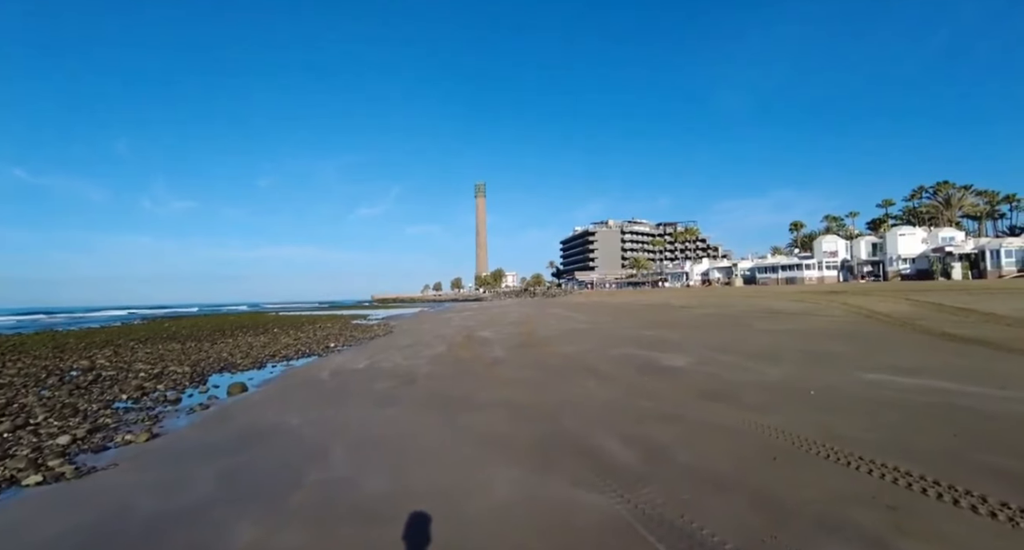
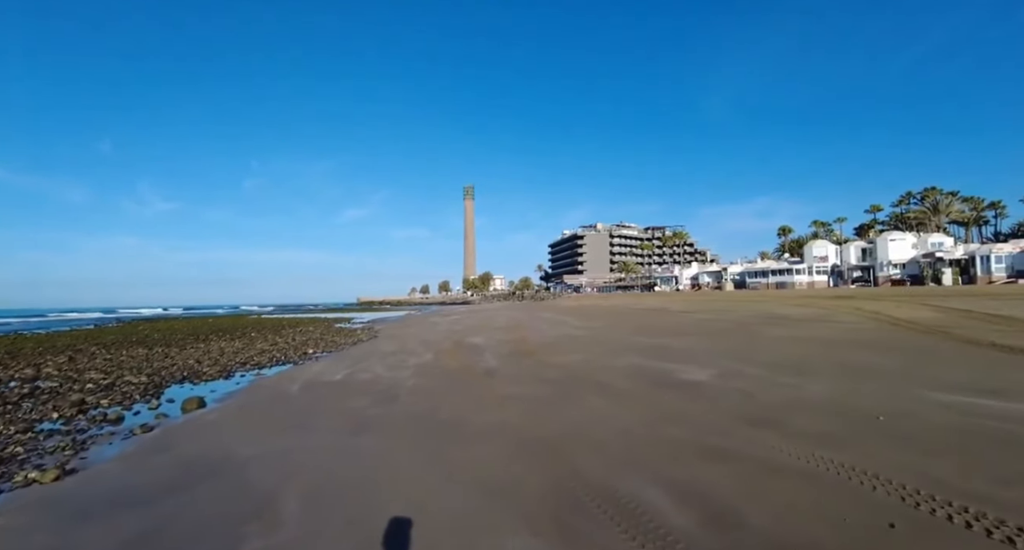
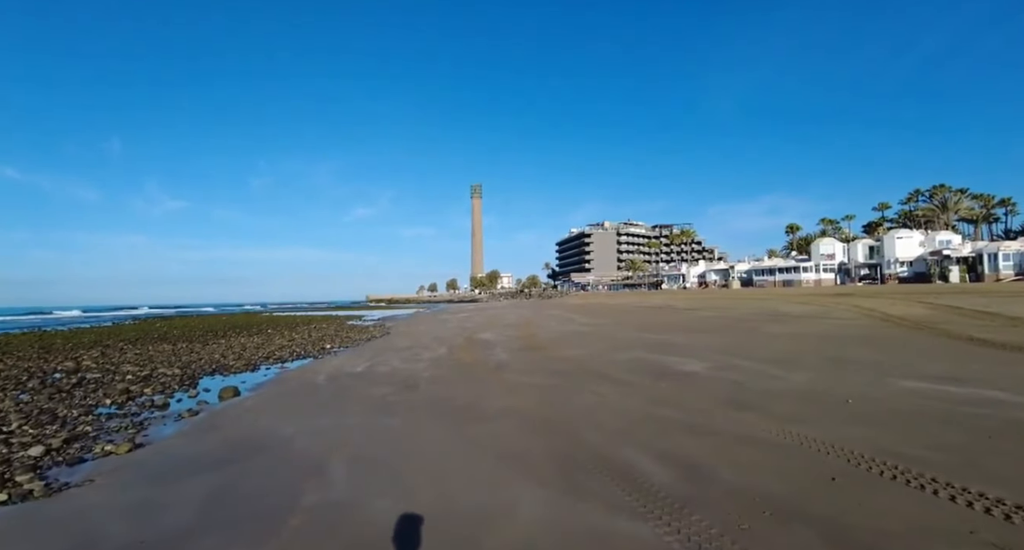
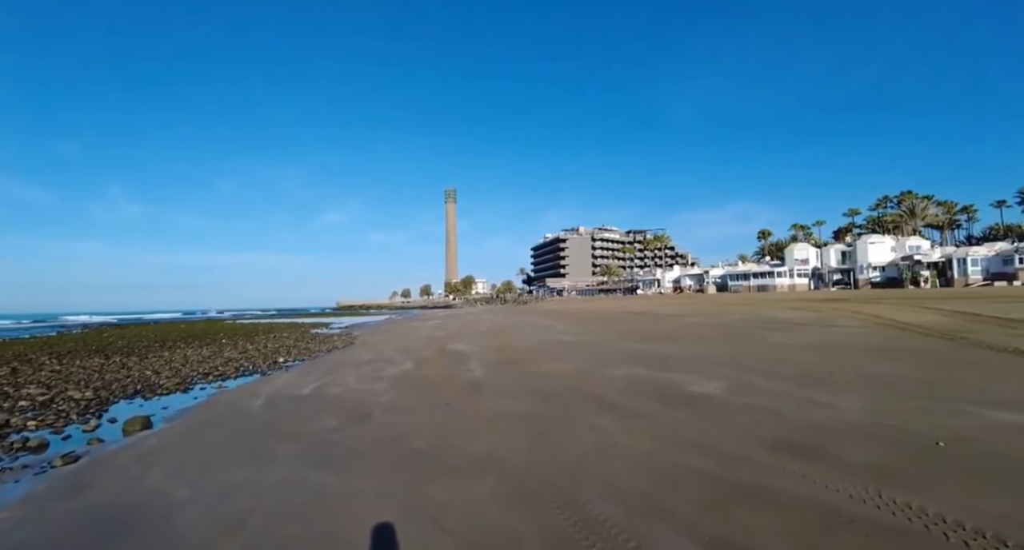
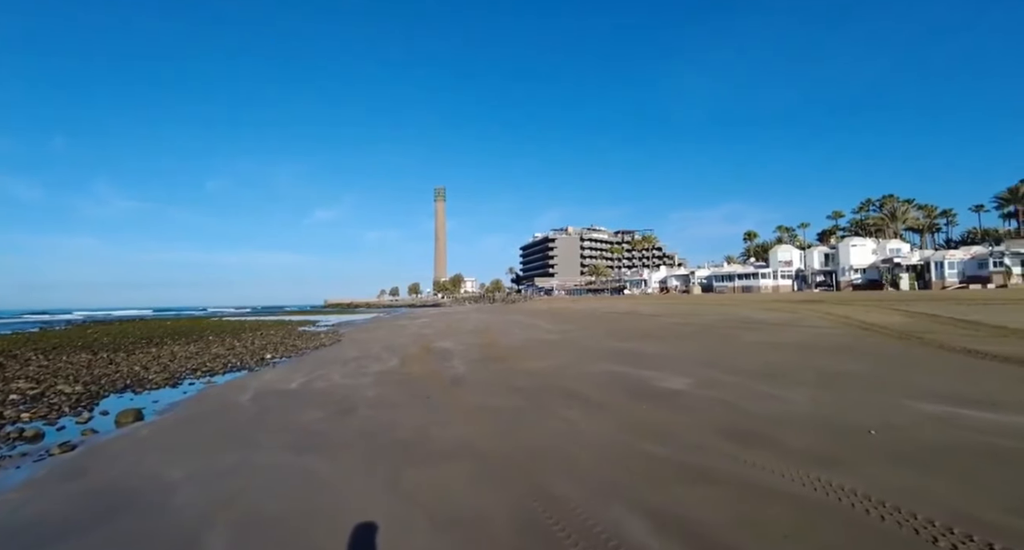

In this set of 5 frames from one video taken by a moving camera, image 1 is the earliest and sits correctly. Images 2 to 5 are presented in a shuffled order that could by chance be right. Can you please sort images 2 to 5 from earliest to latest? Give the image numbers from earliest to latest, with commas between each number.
3, 2, 5, 4
